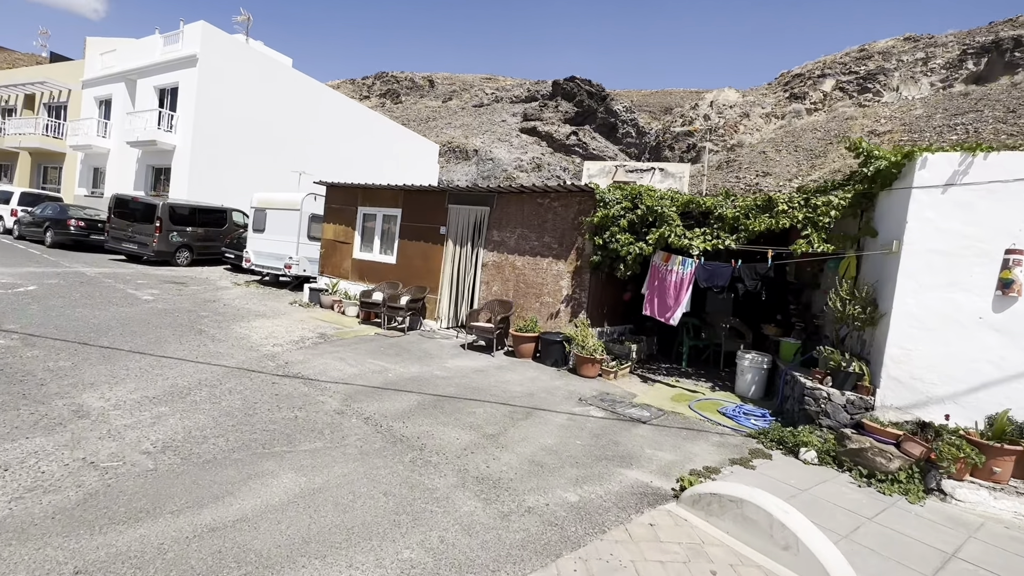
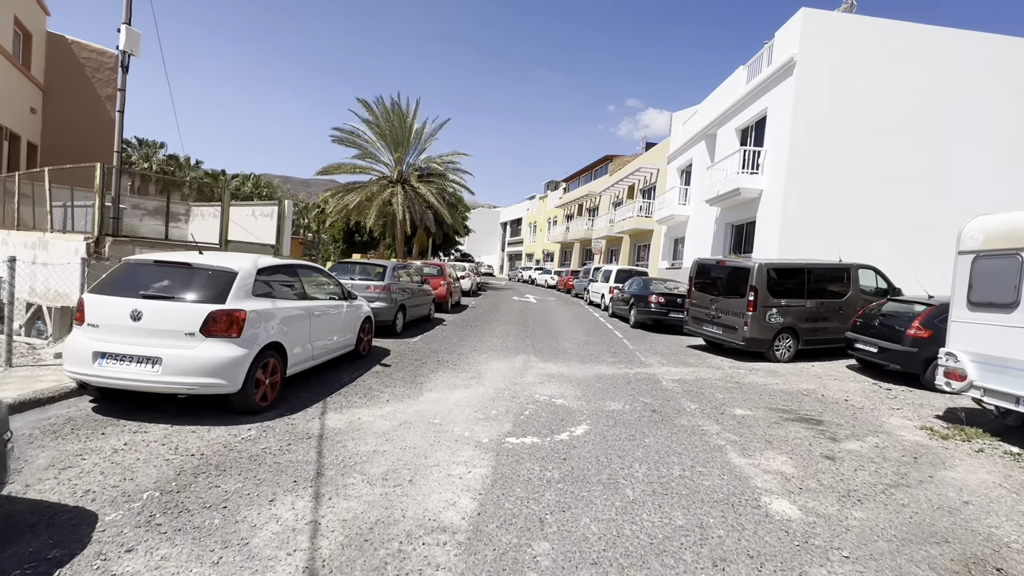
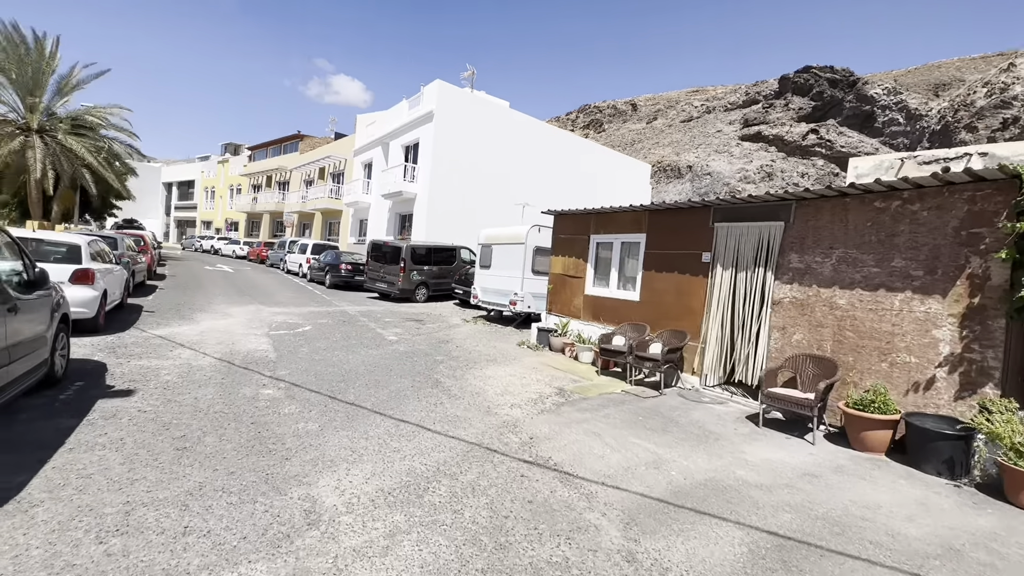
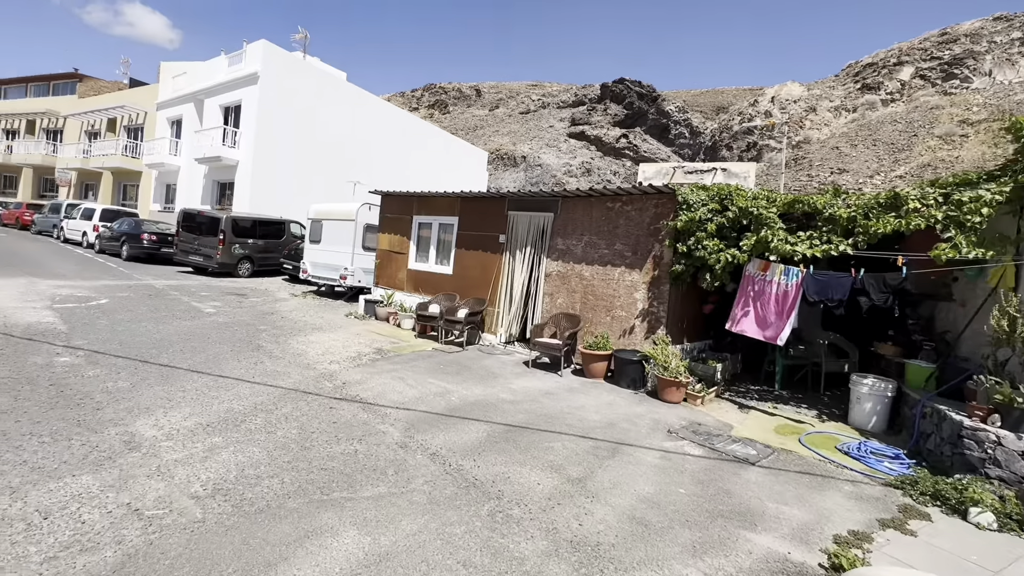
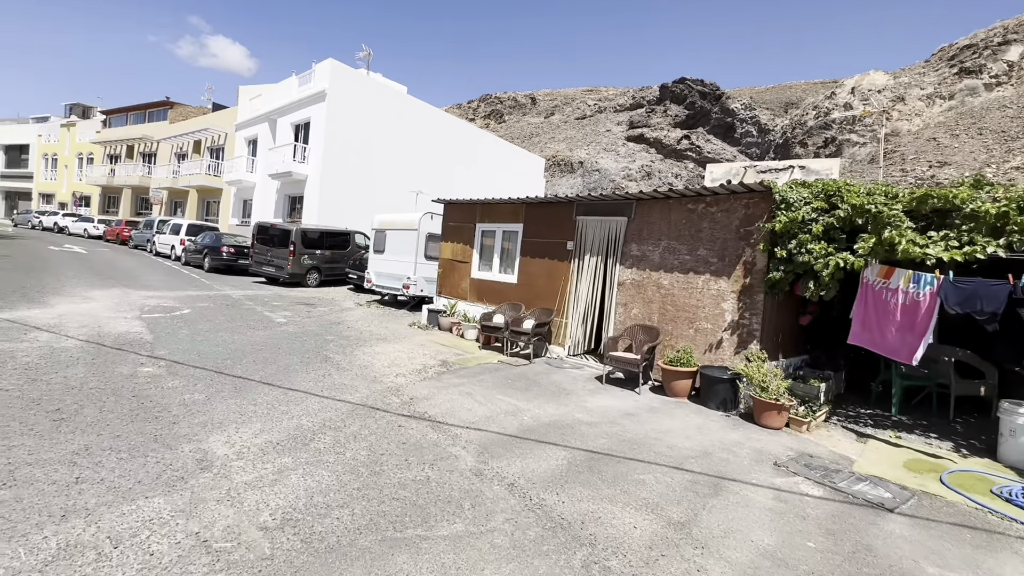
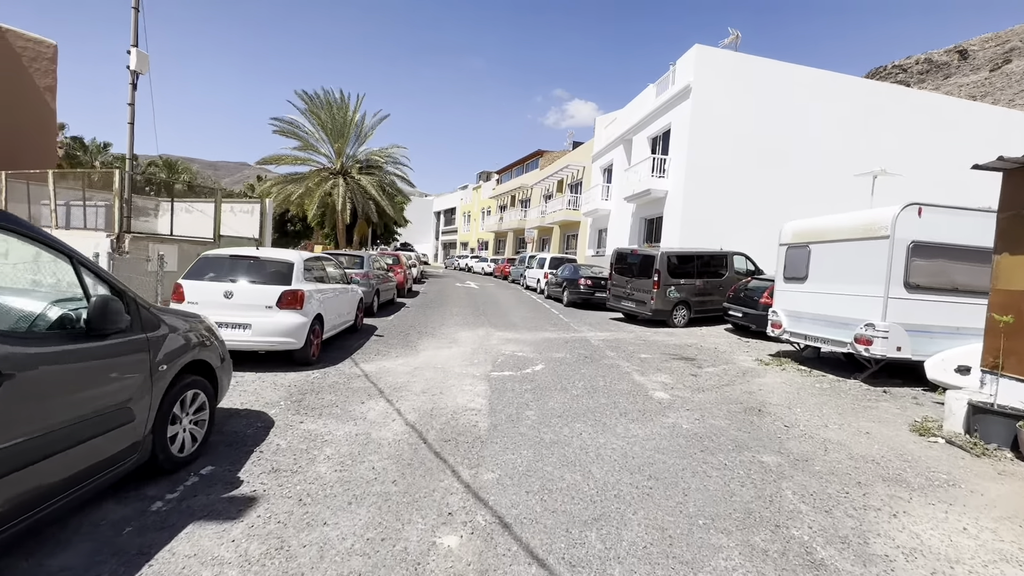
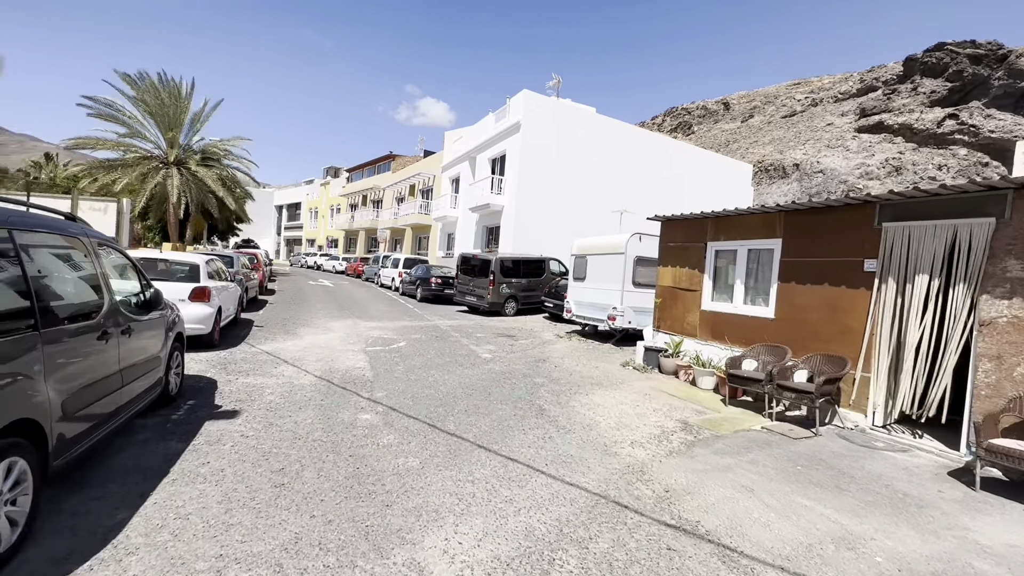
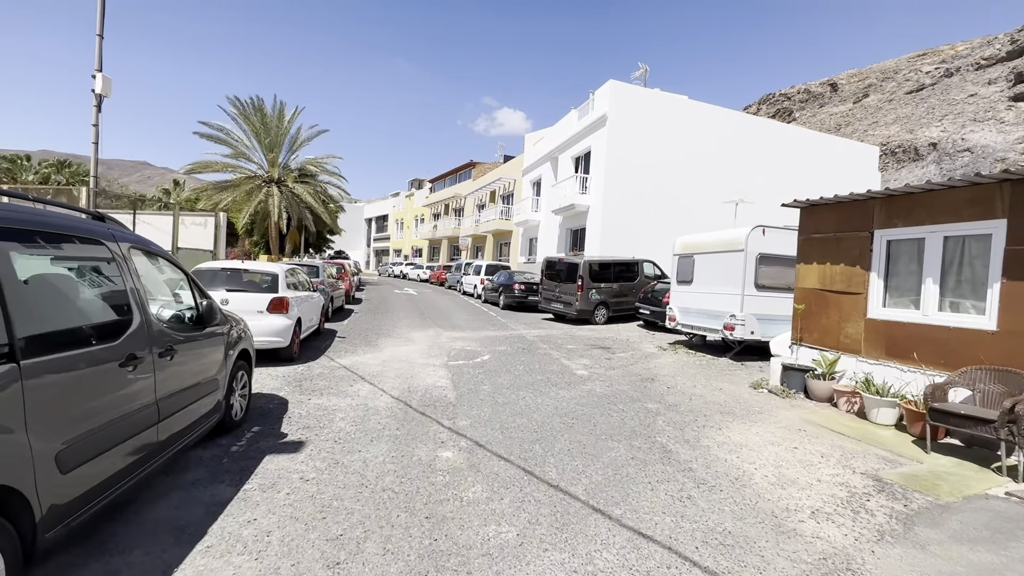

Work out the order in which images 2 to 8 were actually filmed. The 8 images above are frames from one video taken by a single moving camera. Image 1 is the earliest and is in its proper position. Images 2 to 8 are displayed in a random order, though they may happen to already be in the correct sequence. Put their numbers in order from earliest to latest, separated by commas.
4, 5, 3, 7, 8, 6, 2
